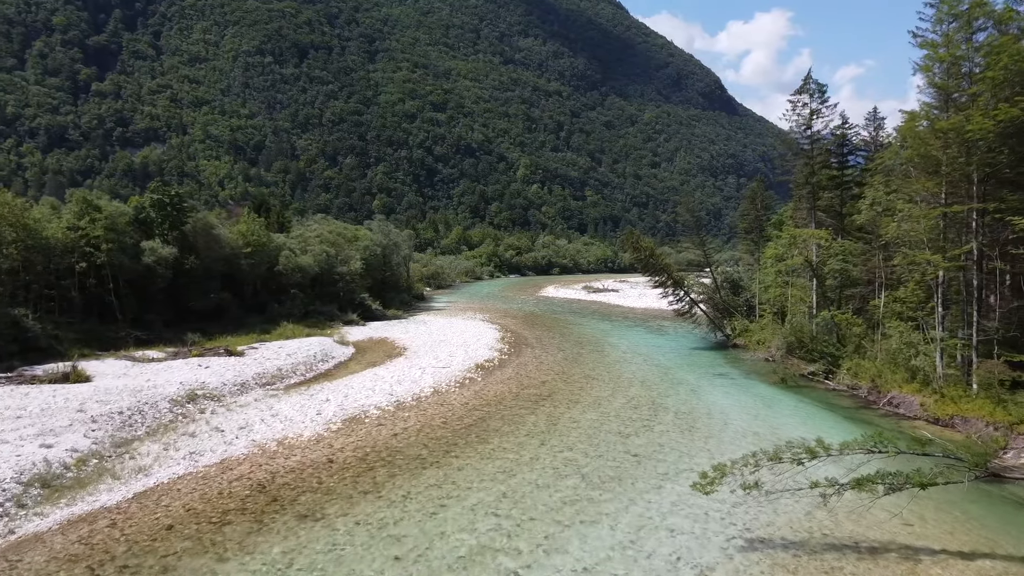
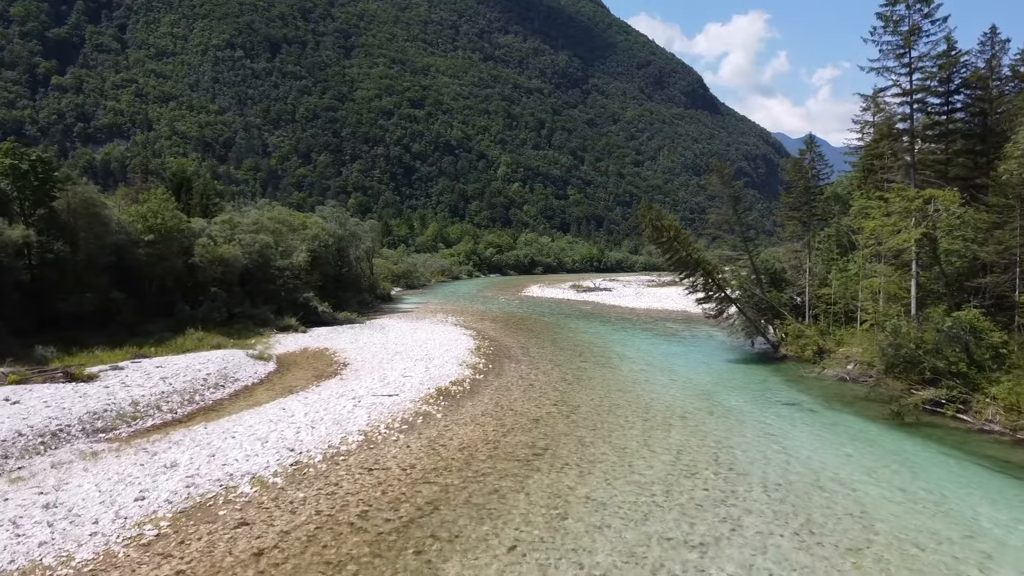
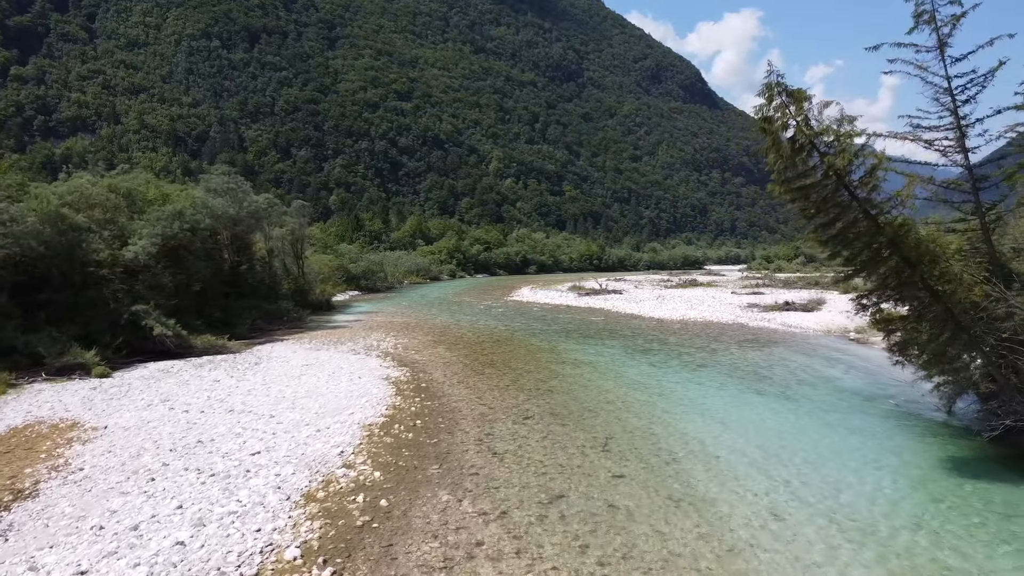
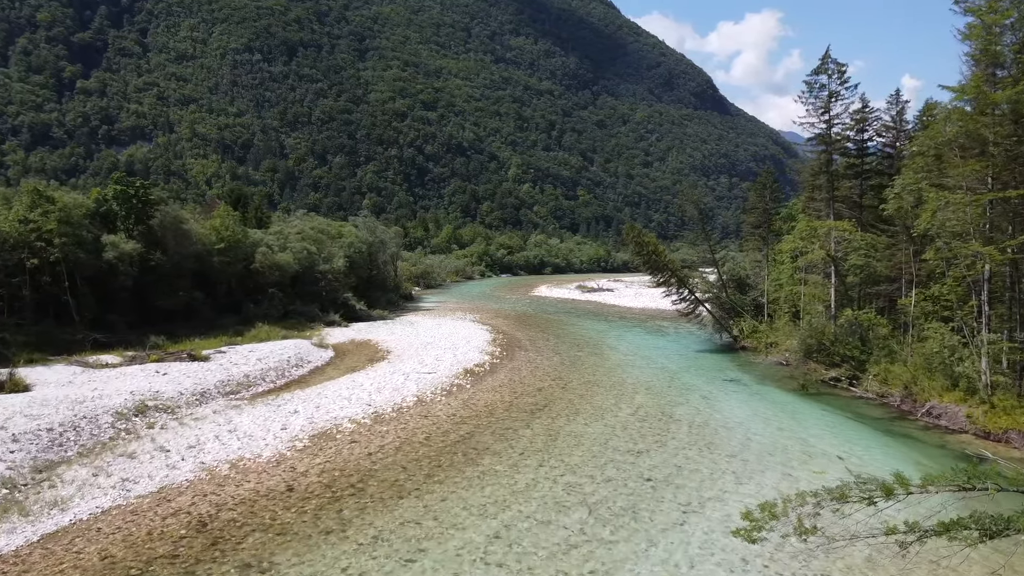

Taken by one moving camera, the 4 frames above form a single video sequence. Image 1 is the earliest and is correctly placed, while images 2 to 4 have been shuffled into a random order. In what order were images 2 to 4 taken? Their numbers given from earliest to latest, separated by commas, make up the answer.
4, 2, 3
